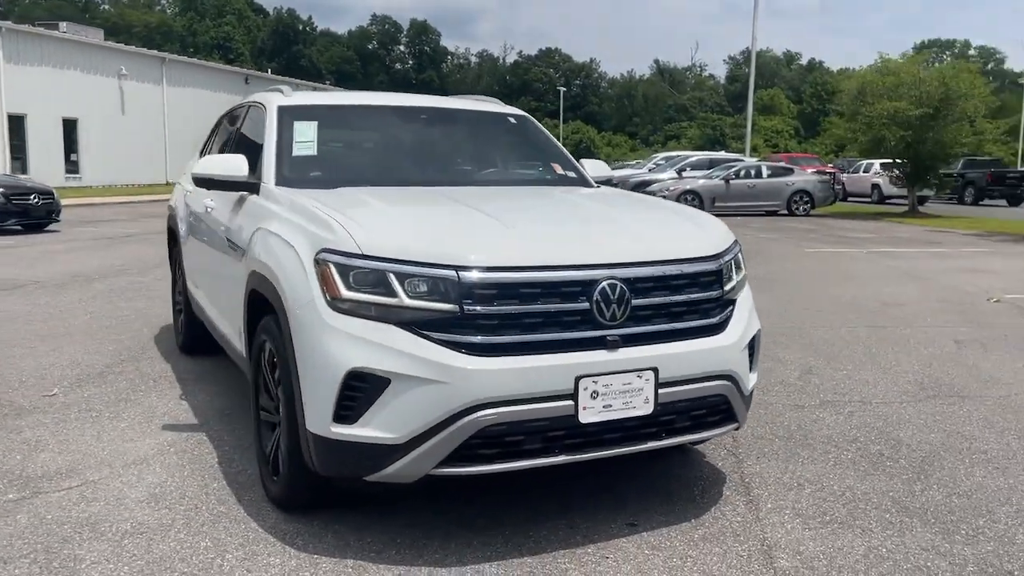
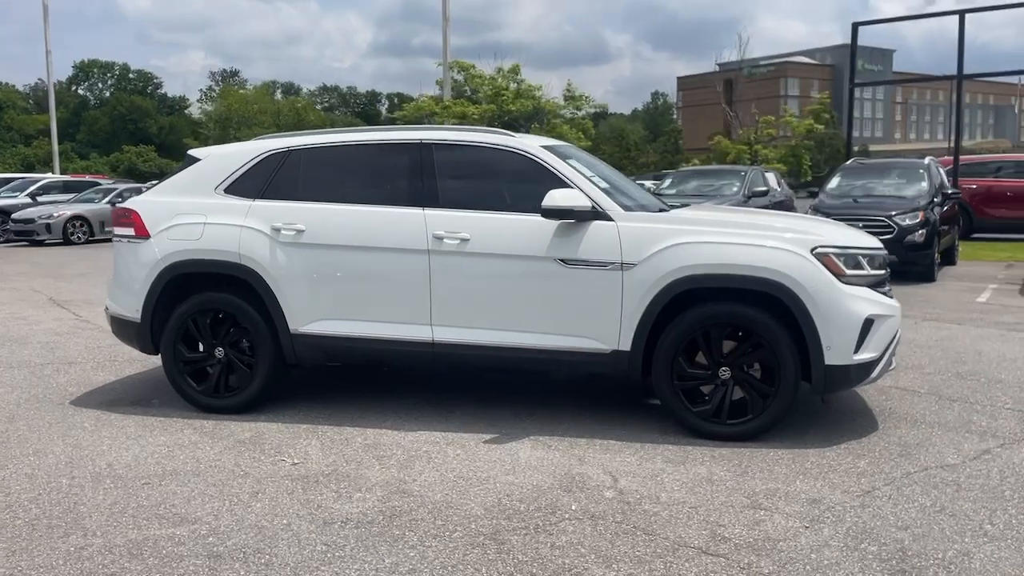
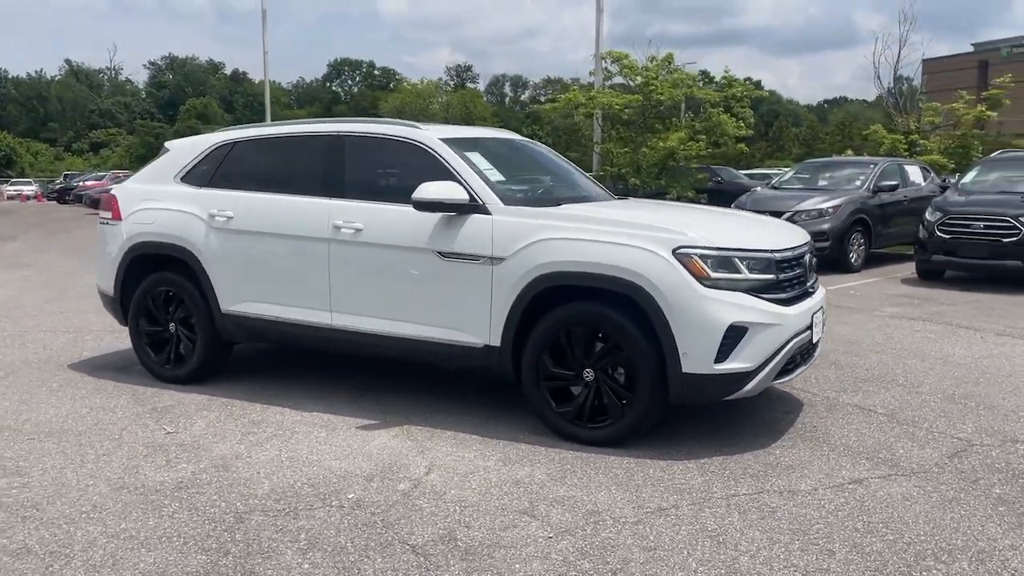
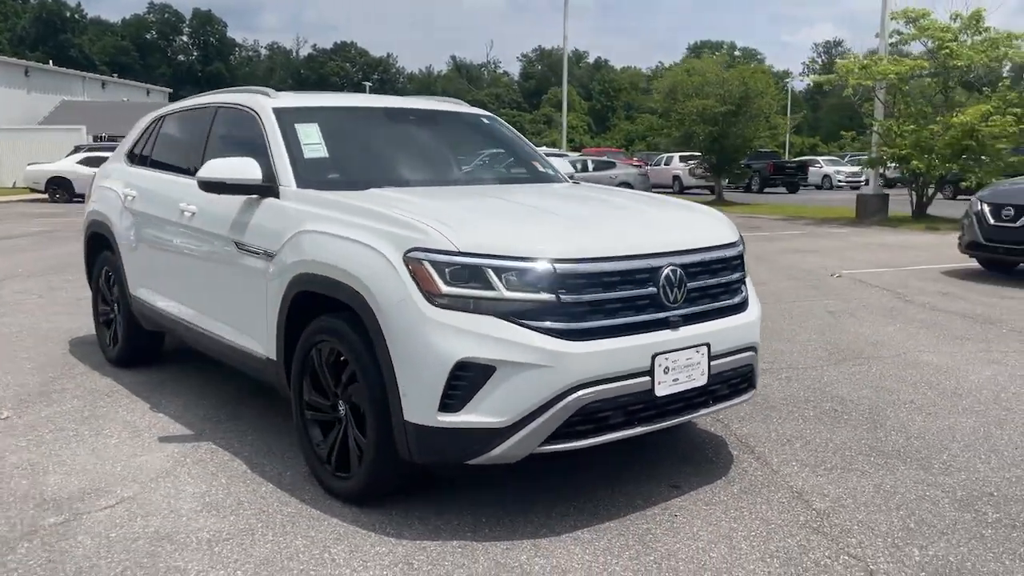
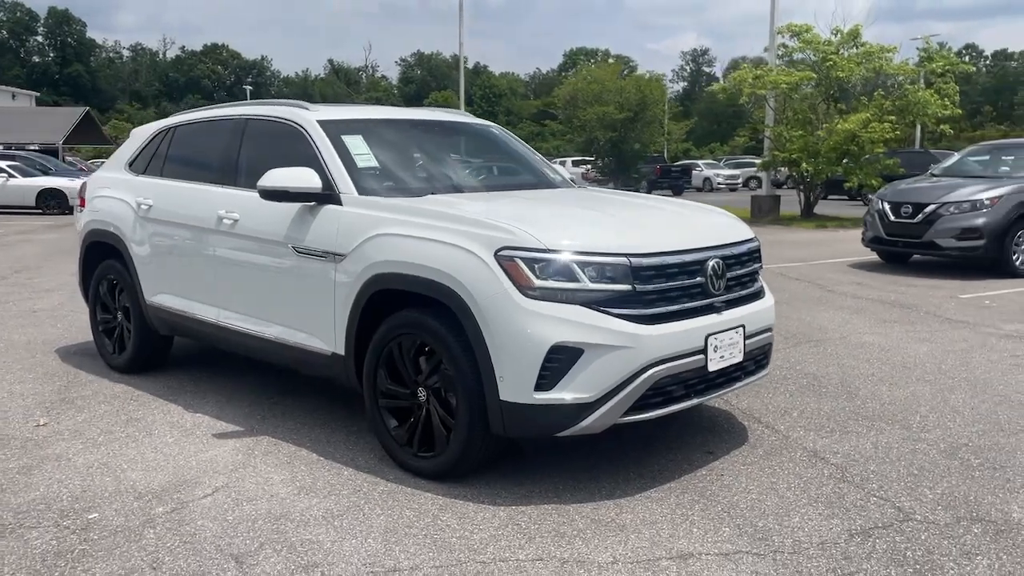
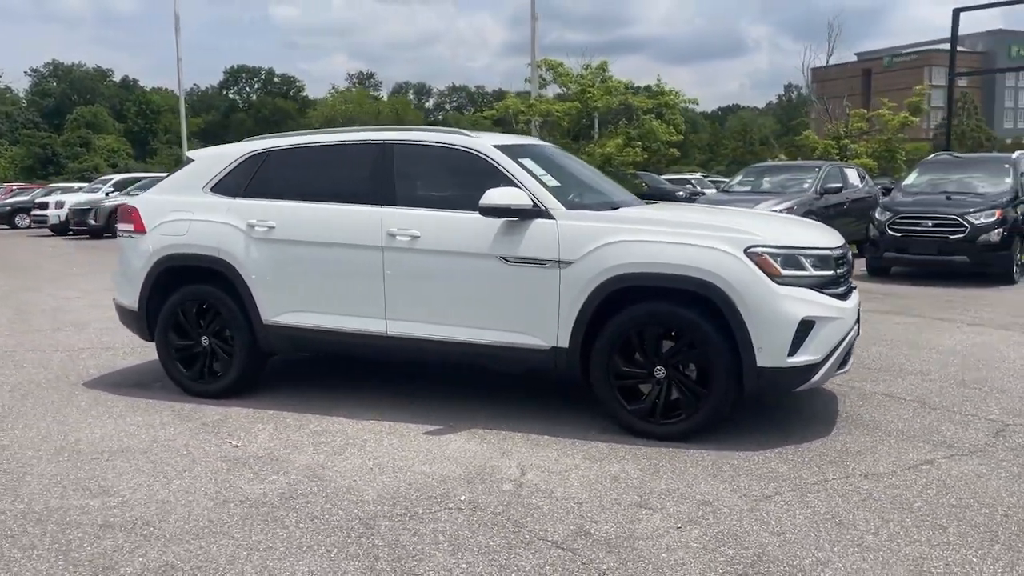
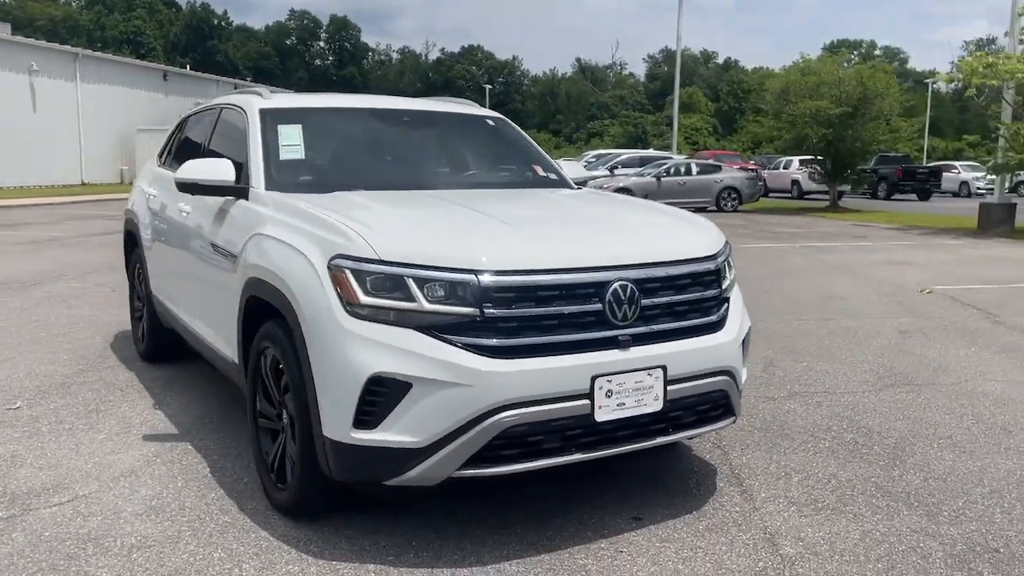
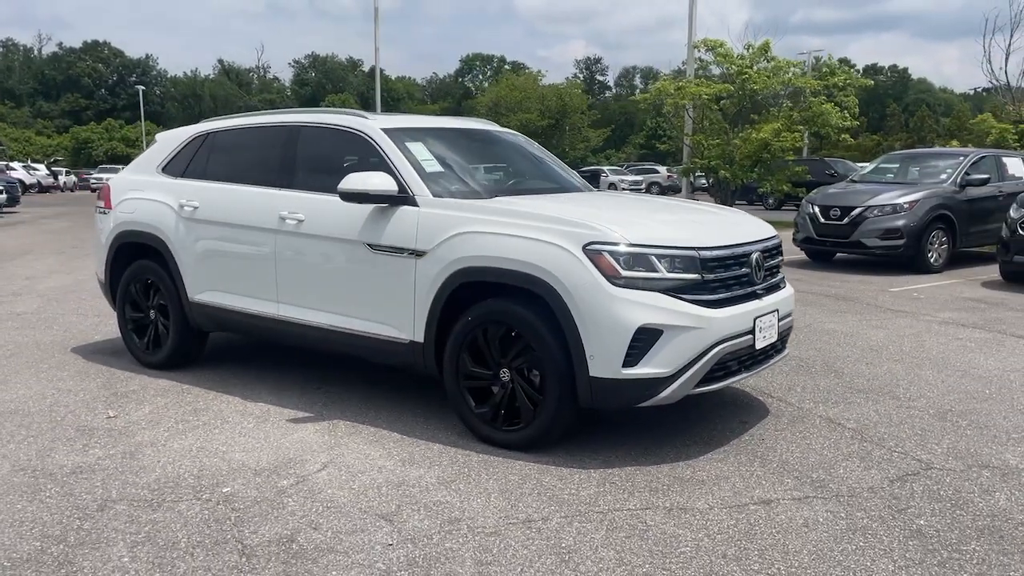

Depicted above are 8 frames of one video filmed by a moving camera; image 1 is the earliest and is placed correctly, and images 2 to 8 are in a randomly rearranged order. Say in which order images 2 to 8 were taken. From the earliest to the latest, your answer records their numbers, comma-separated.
7, 4, 5, 8, 3, 6, 2
